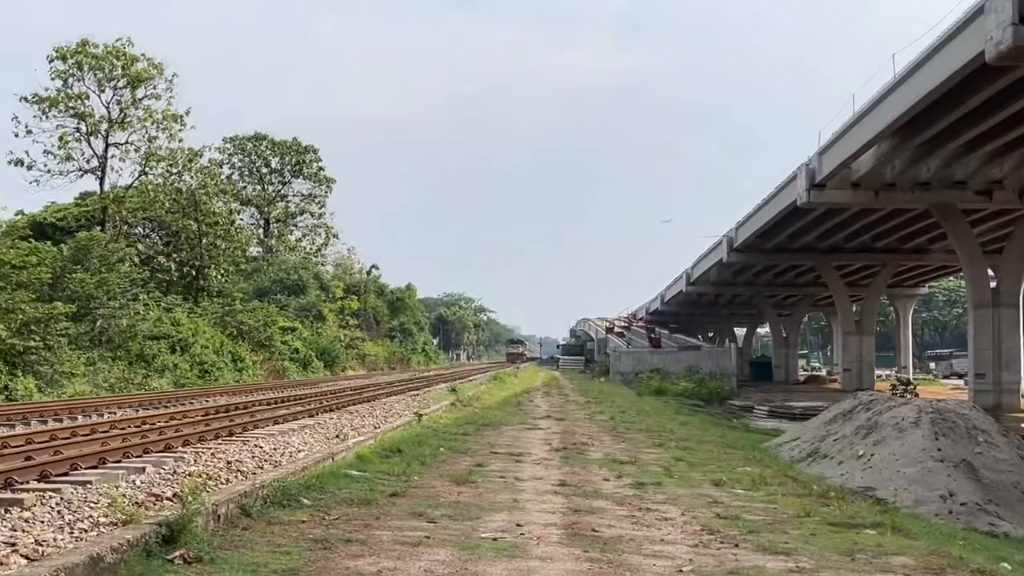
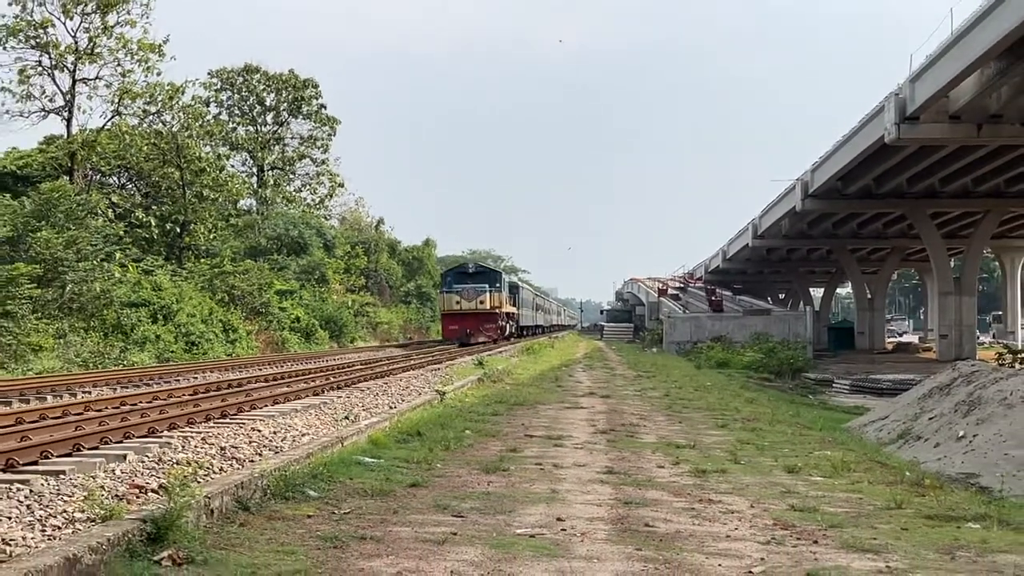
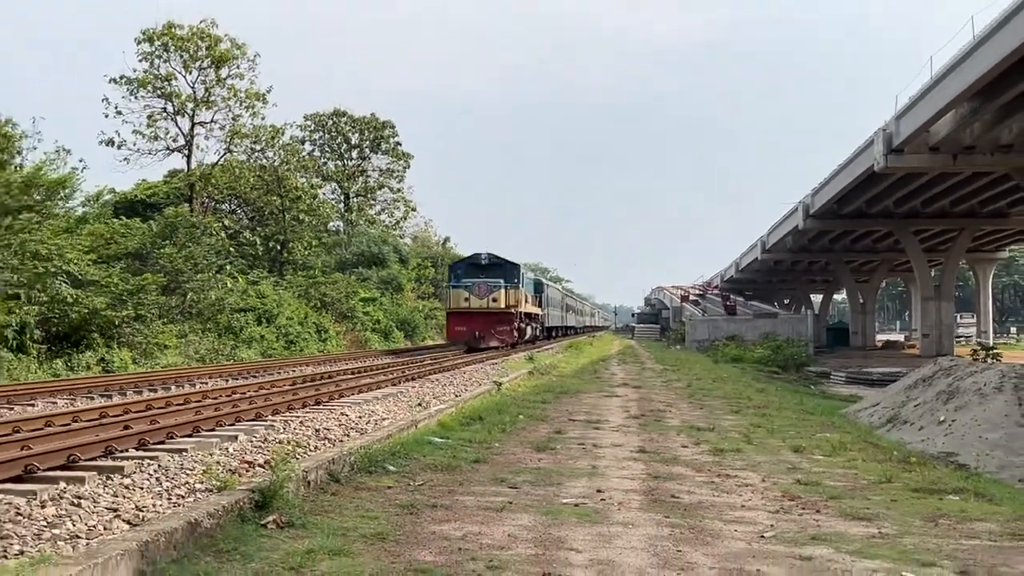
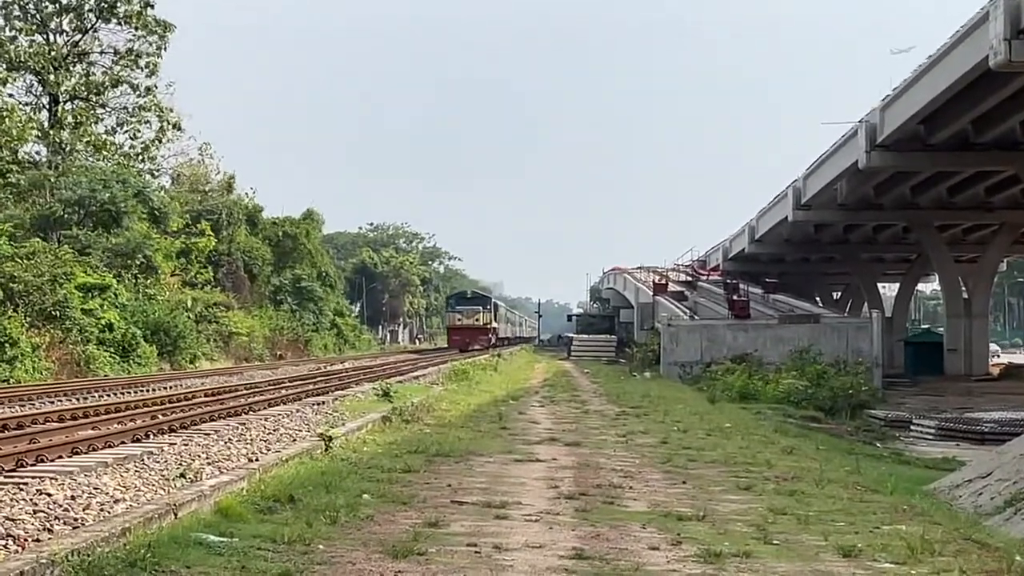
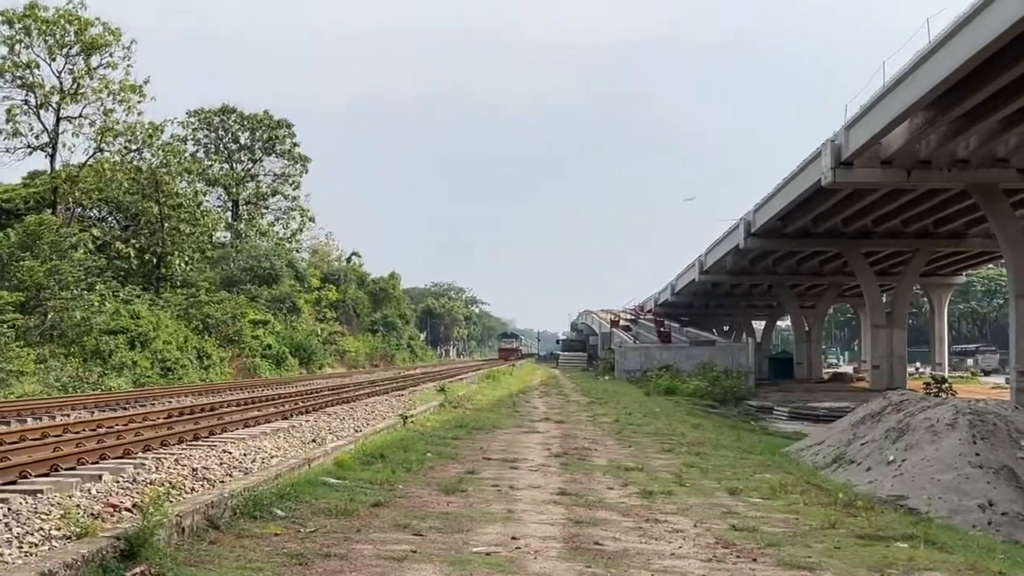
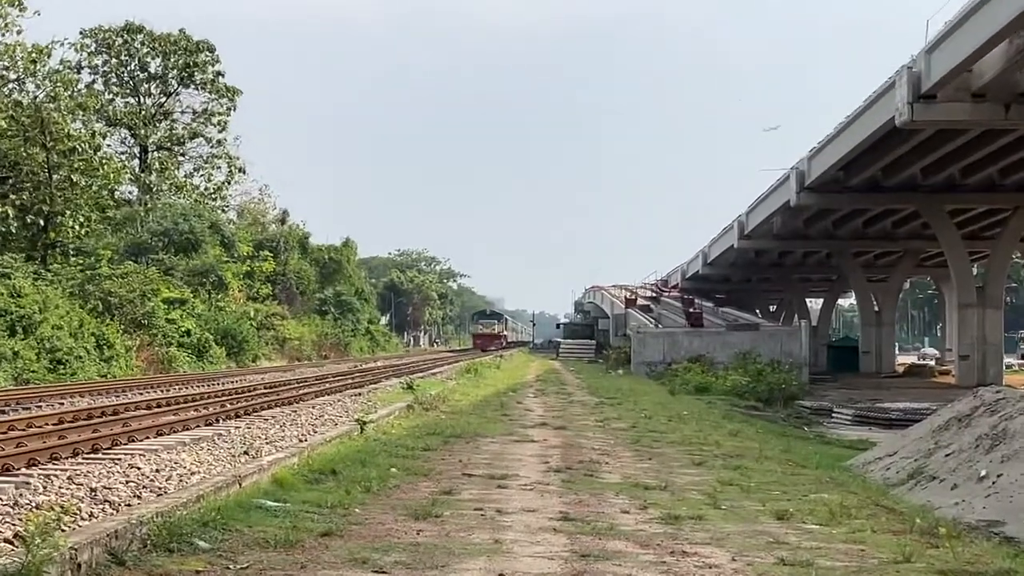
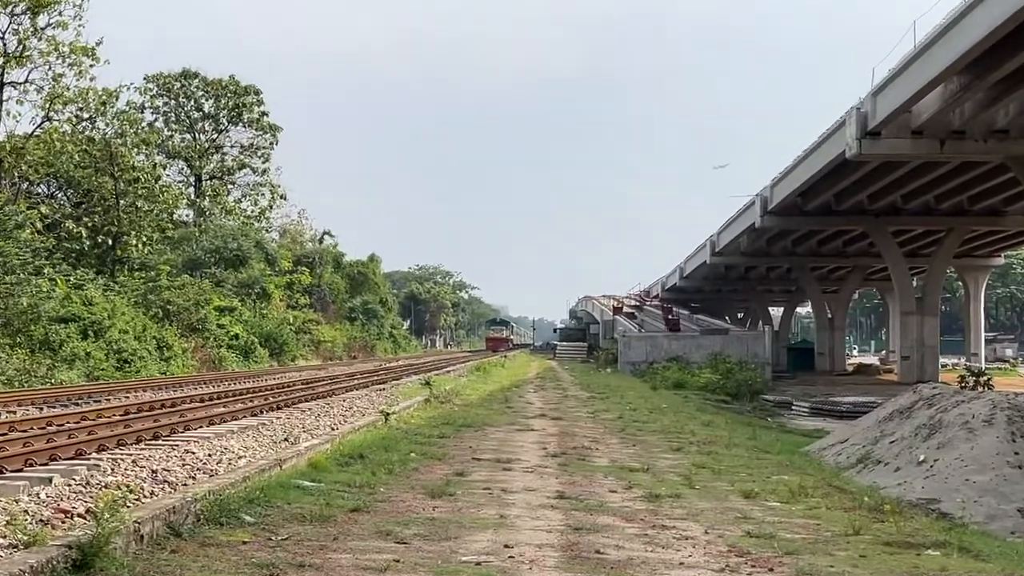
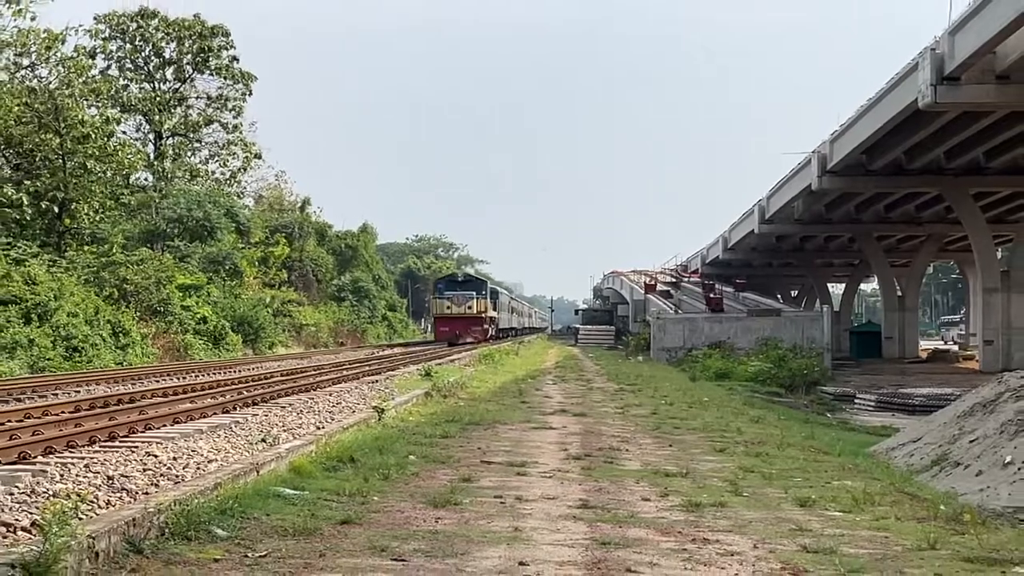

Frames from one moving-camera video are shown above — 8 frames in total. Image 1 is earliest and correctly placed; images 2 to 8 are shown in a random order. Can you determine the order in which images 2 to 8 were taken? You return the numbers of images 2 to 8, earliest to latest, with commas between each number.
5, 7, 6, 4, 8, 2, 3
